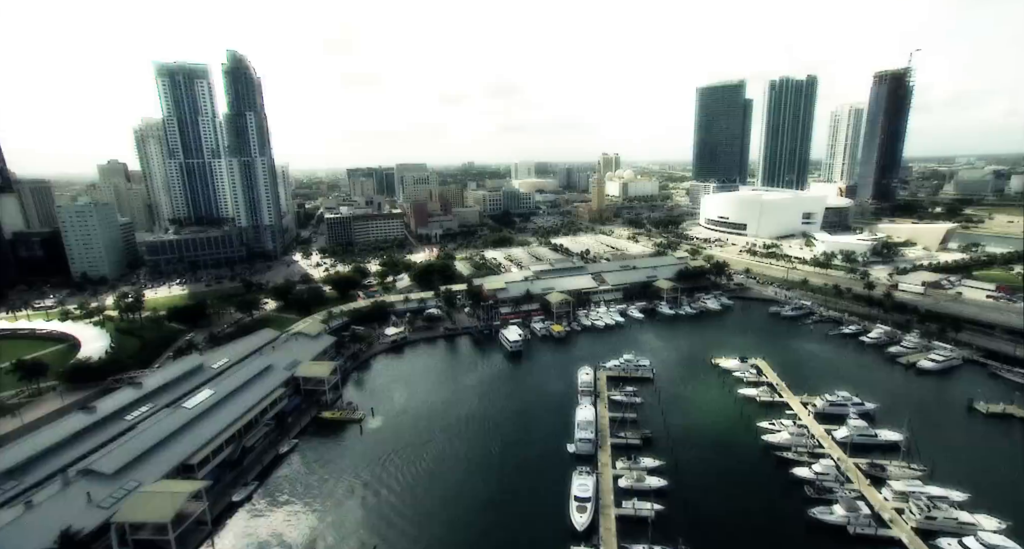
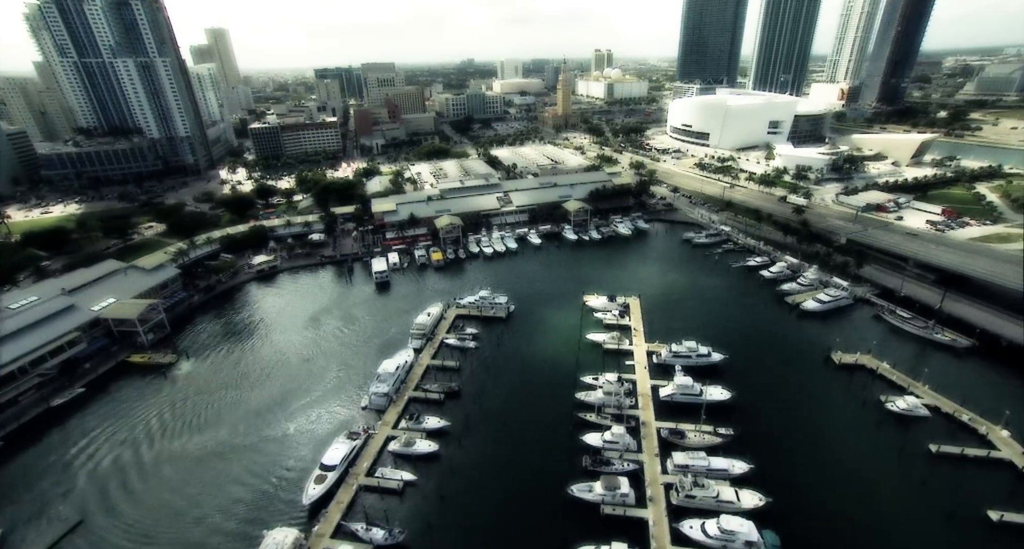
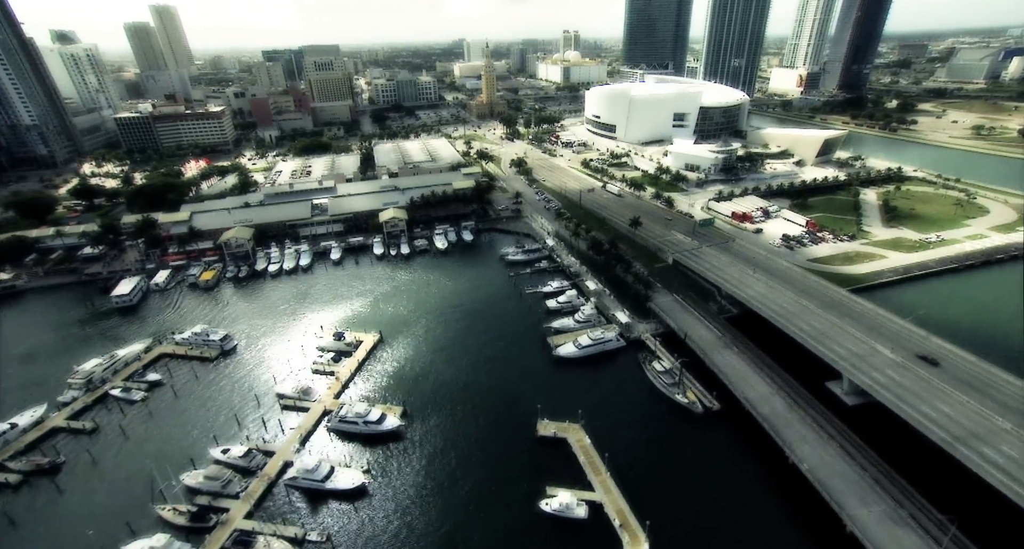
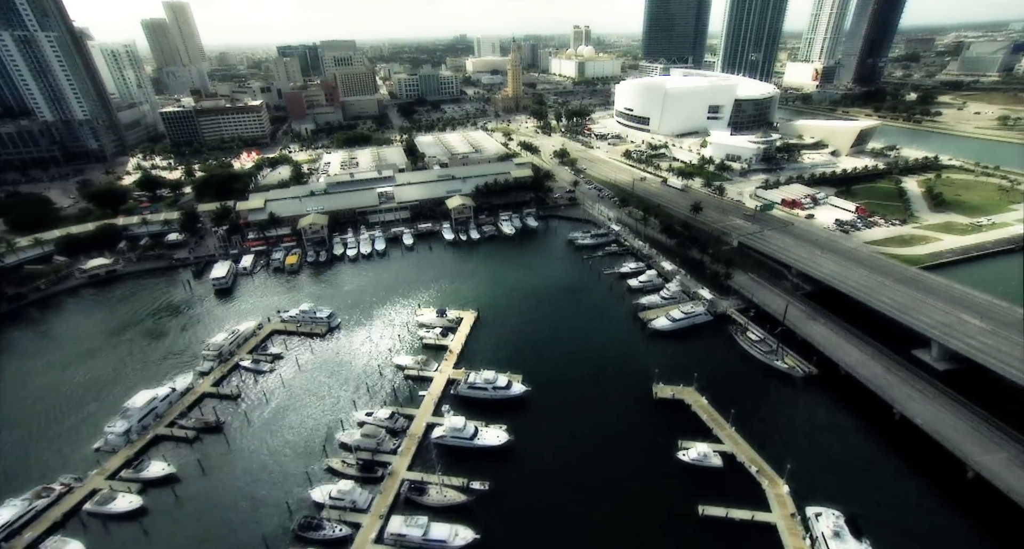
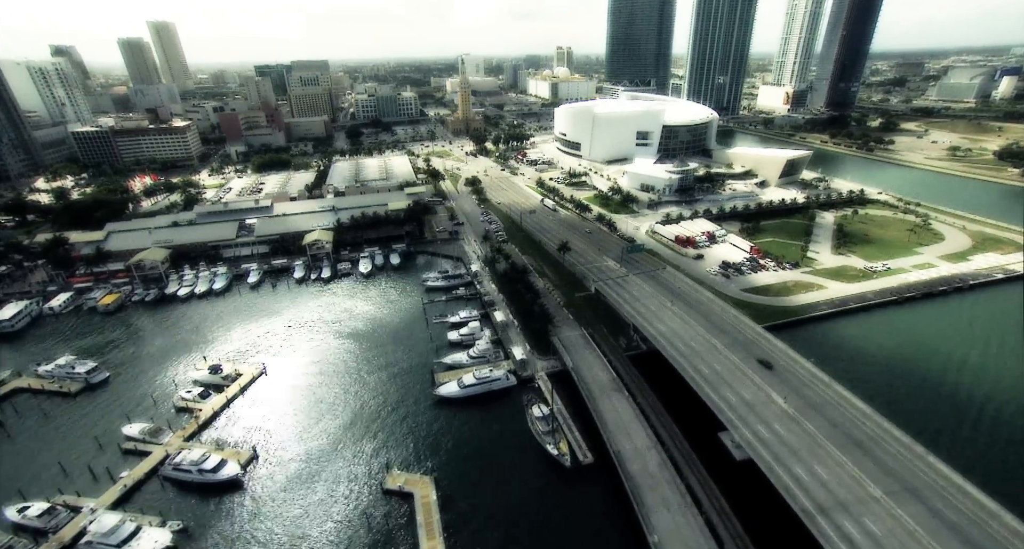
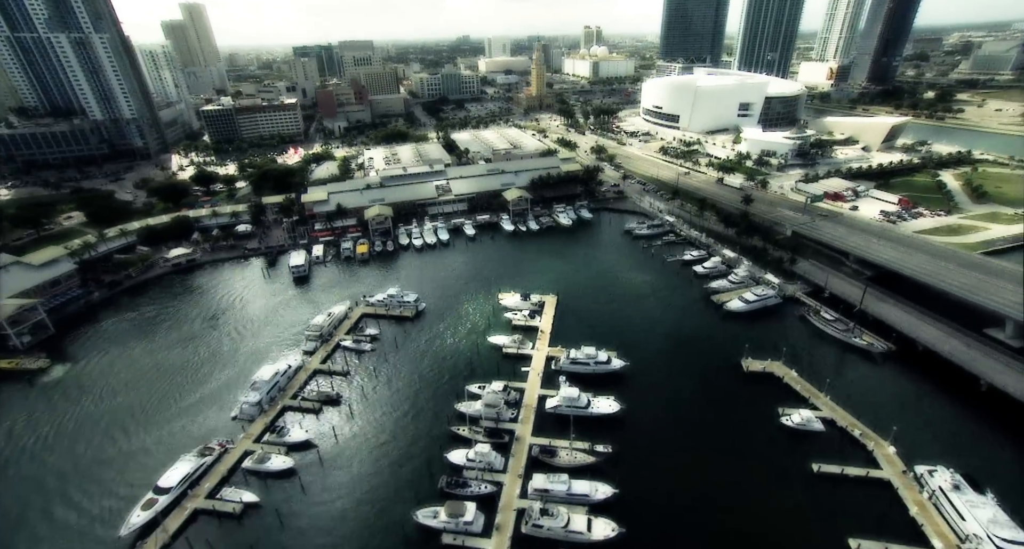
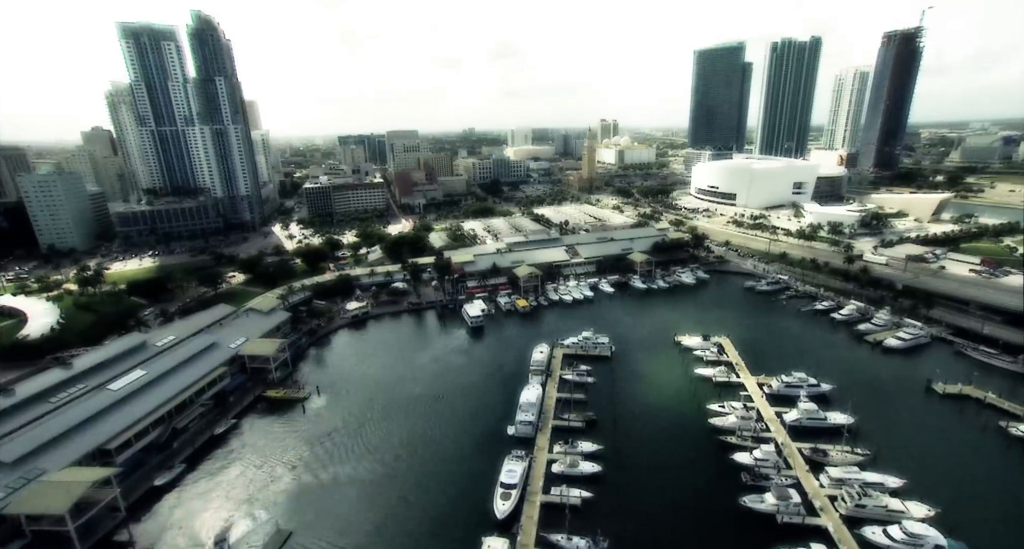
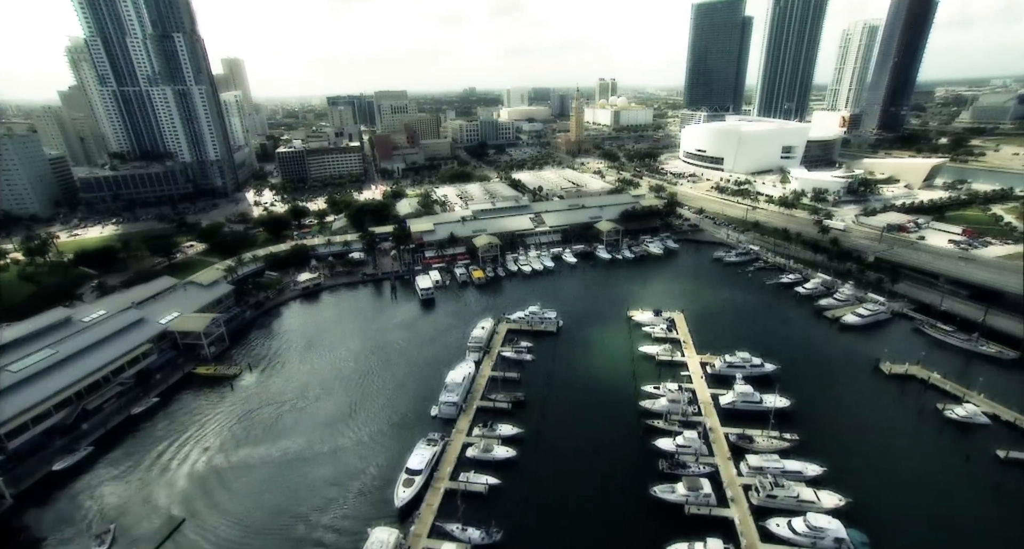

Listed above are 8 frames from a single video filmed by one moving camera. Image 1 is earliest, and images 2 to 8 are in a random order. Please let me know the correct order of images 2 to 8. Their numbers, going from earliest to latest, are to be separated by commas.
7, 8, 2, 6, 4, 3, 5
